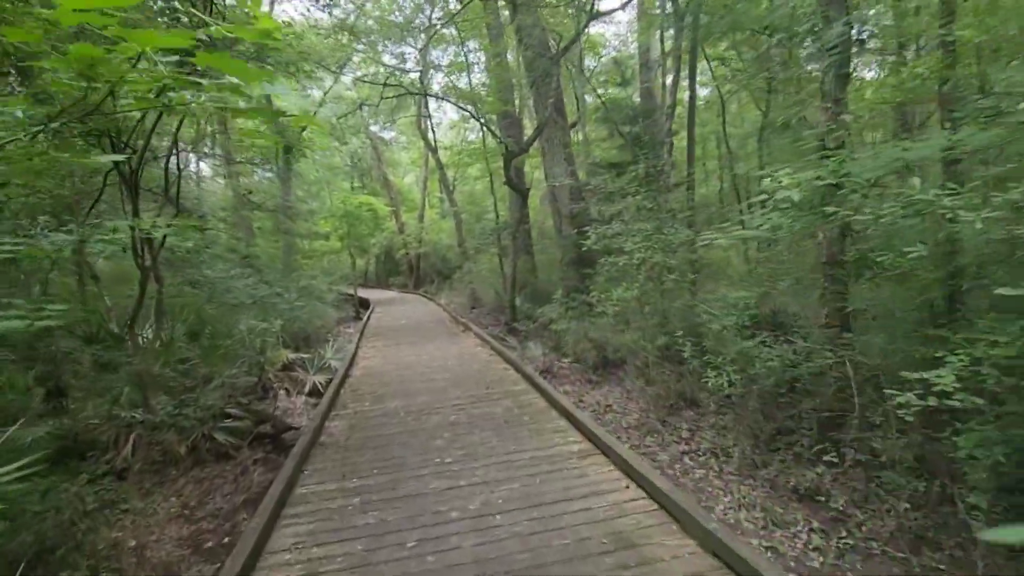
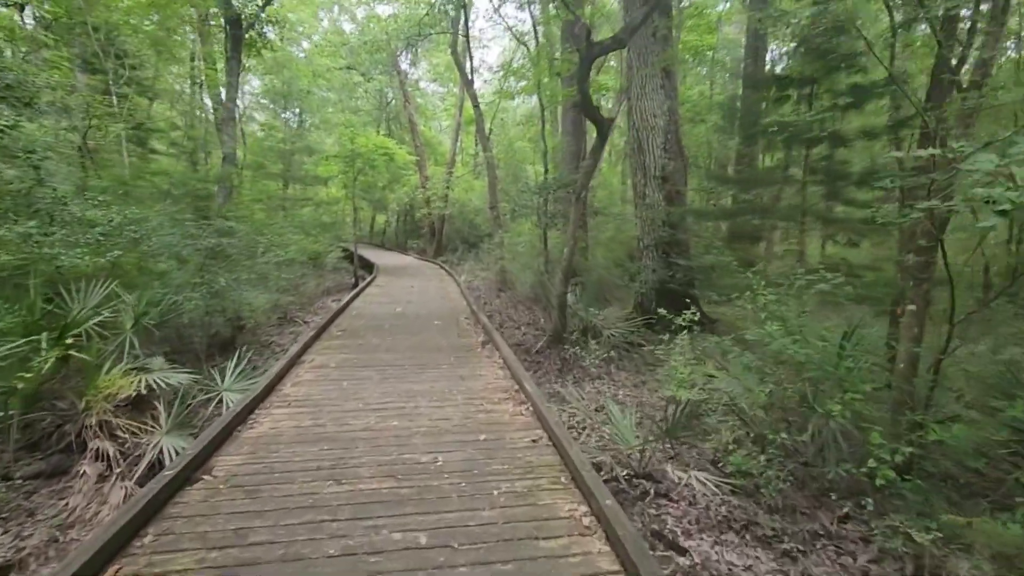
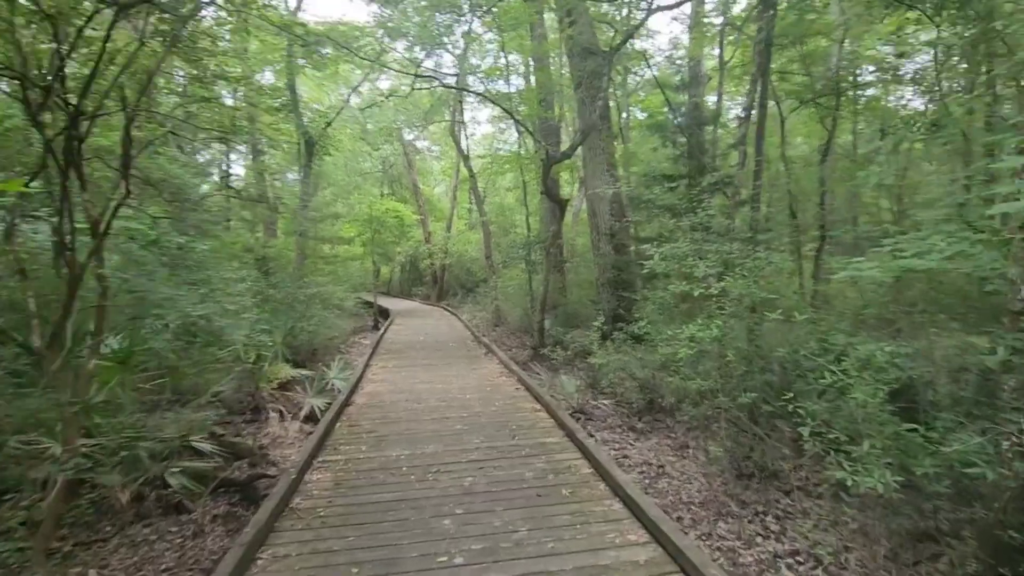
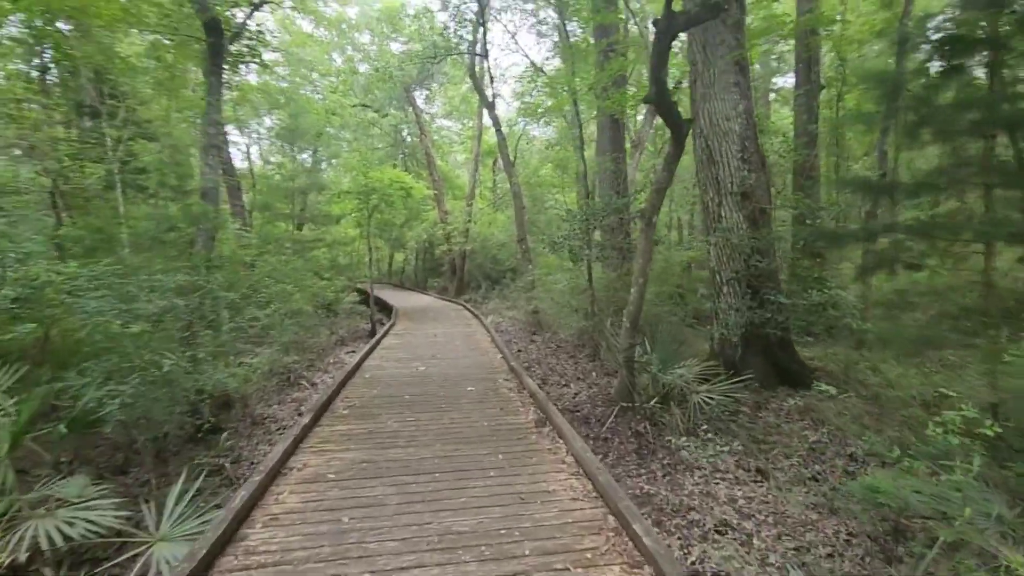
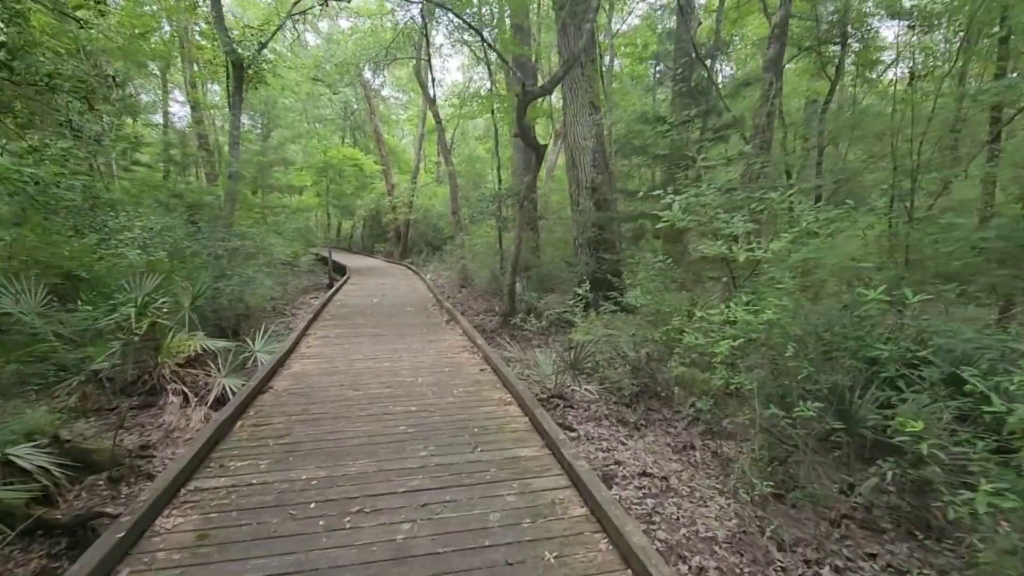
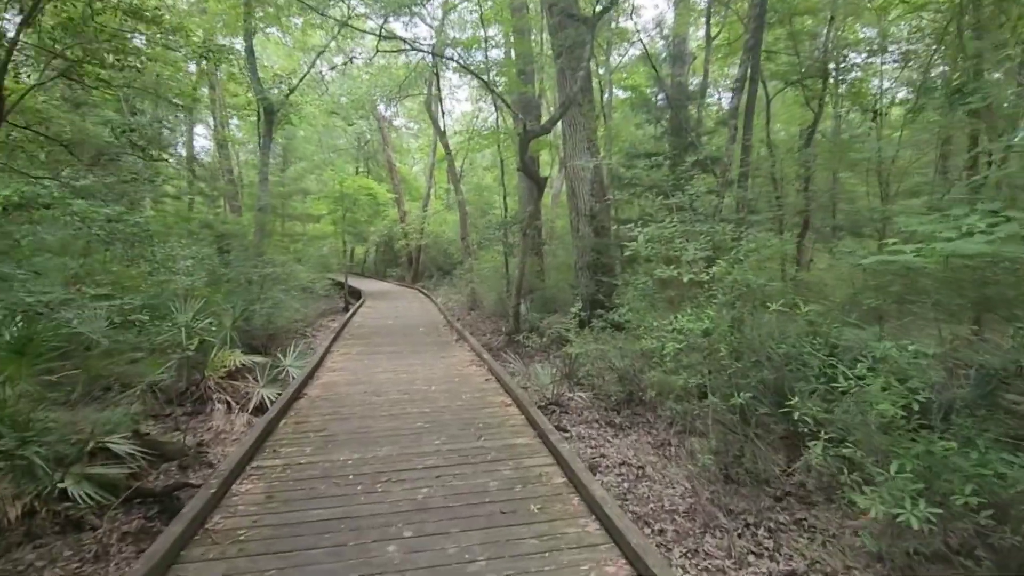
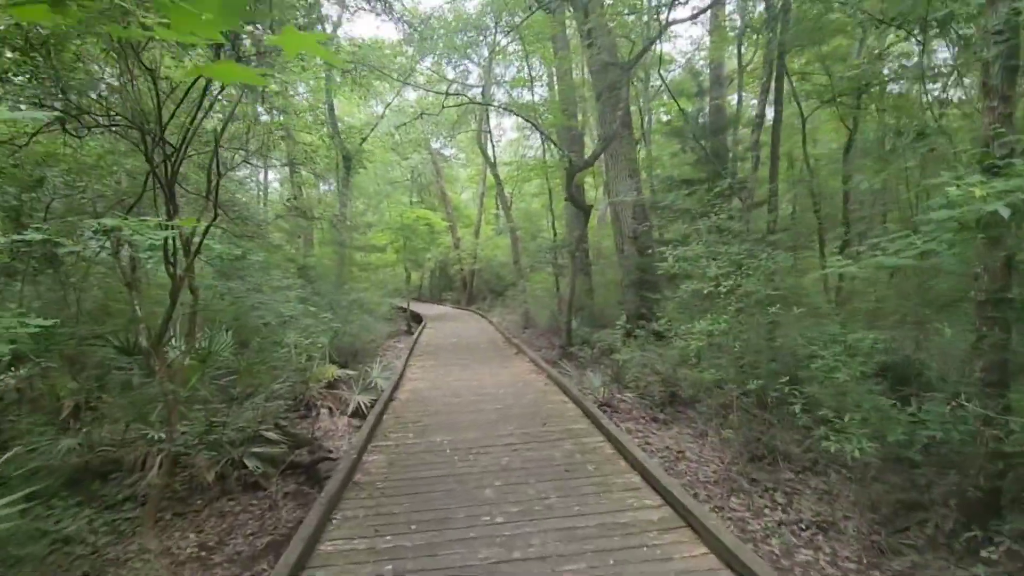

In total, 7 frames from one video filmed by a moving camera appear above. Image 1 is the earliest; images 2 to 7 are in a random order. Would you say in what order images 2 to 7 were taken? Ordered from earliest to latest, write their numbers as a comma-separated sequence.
7, 3, 6, 5, 2, 4
